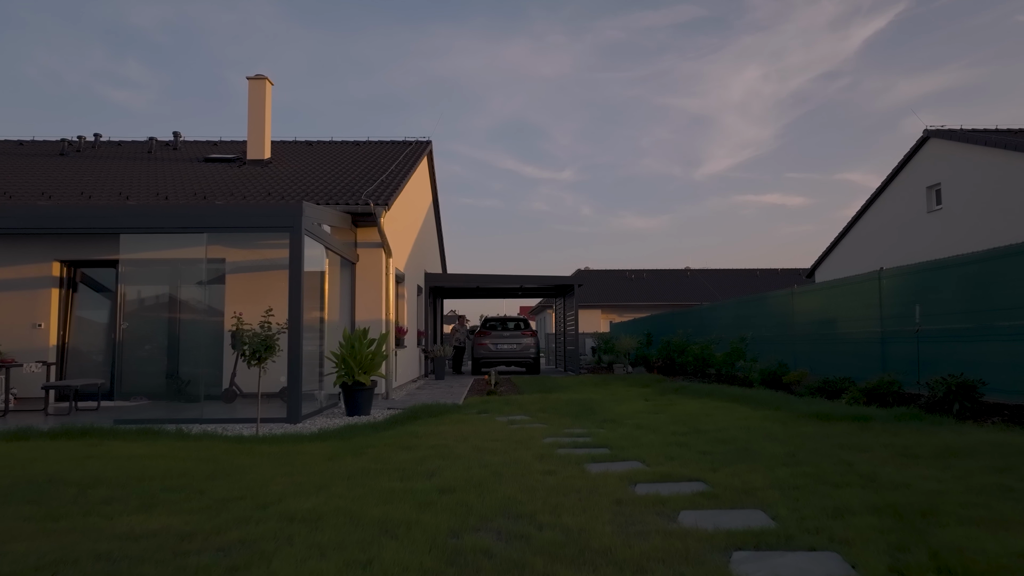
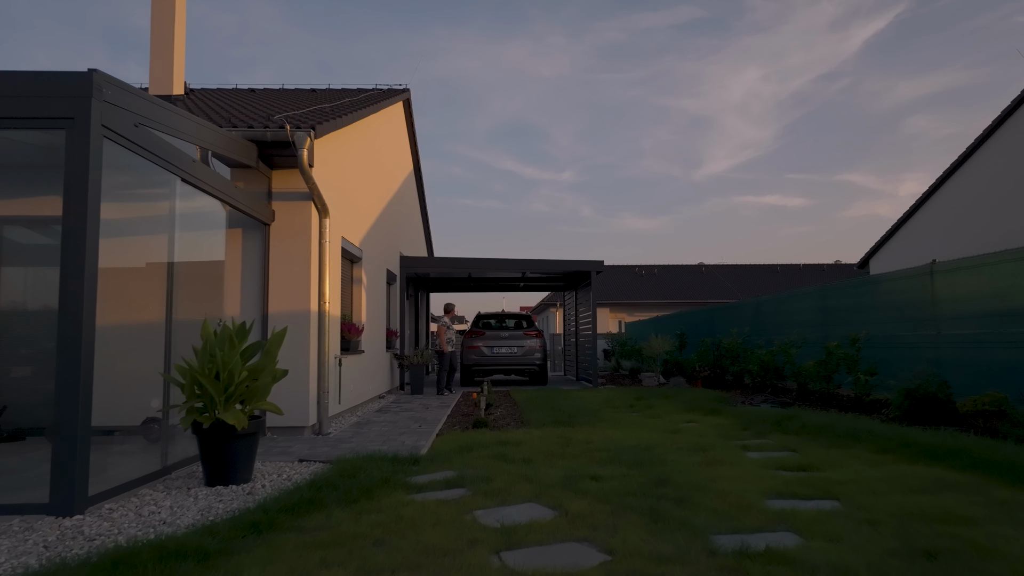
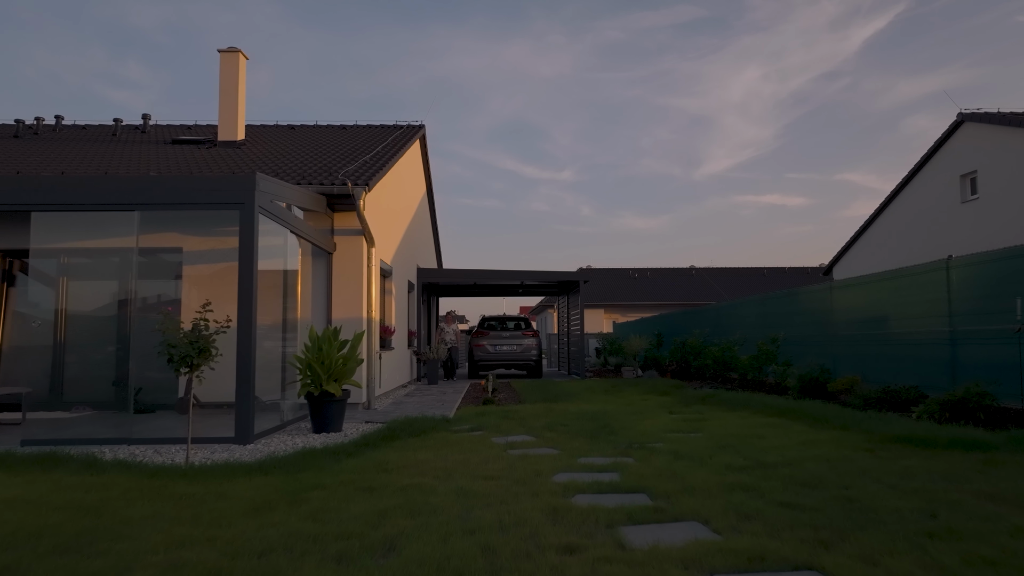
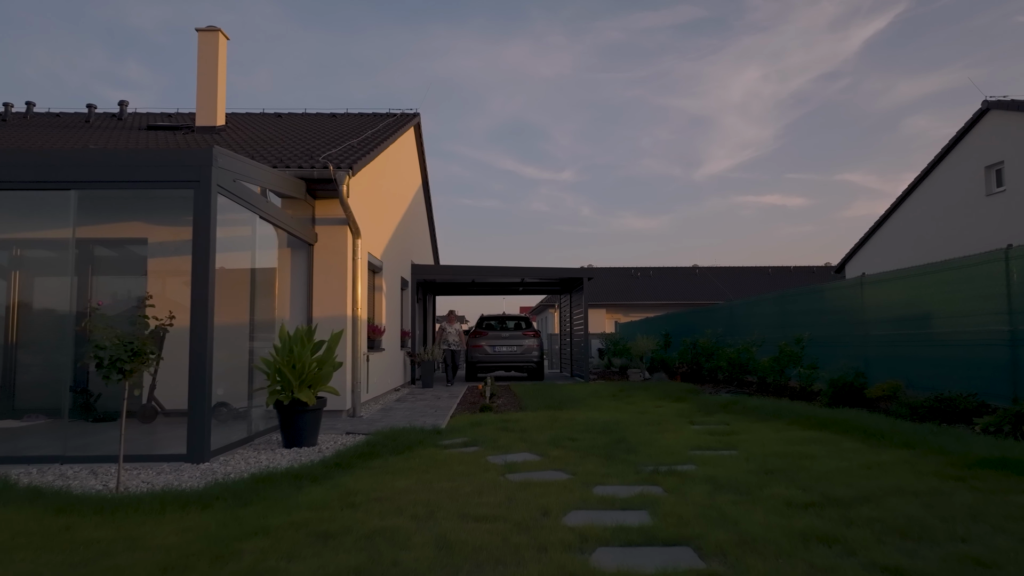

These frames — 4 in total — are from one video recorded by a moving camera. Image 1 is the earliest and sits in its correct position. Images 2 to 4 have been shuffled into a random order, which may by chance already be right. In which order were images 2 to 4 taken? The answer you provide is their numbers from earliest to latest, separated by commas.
3, 4, 2
